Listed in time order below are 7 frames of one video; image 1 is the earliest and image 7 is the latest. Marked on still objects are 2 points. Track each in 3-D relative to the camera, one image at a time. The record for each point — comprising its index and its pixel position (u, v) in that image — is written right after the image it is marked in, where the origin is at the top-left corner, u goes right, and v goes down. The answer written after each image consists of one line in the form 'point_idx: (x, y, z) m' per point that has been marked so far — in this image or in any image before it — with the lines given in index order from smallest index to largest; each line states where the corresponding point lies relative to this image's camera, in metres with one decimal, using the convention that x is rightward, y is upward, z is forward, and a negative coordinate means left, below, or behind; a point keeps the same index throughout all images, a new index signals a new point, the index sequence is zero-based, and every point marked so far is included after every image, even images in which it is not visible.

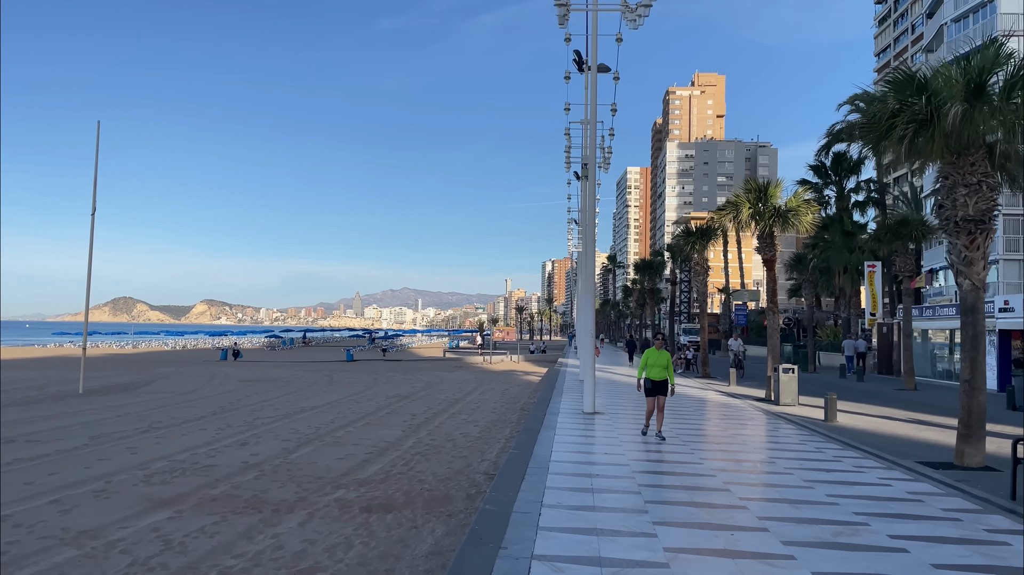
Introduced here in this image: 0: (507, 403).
0: (-0.1, -2.8, +19.0) m
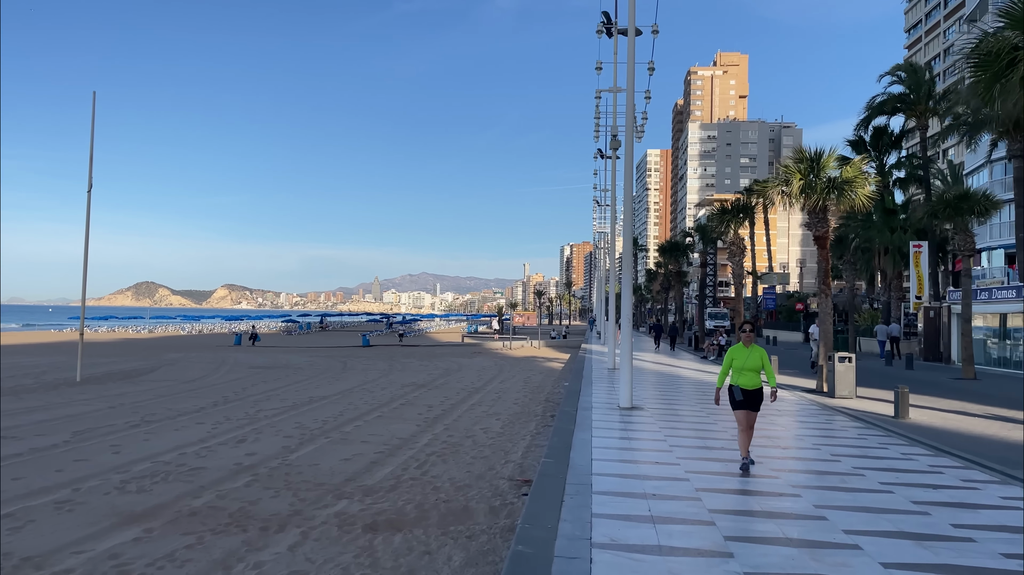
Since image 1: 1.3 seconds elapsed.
0: (+0.4, -2.3, +17.8) m
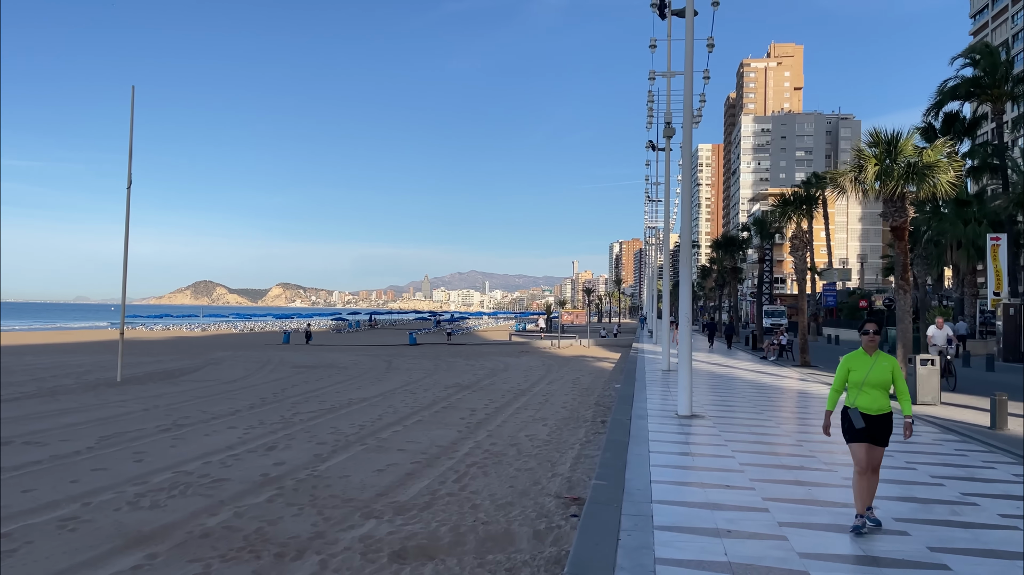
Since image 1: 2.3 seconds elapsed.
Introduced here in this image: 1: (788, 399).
0: (+1.5, -2.3, +16.9) m
1: (+5.7, -2.3, +16.6) m
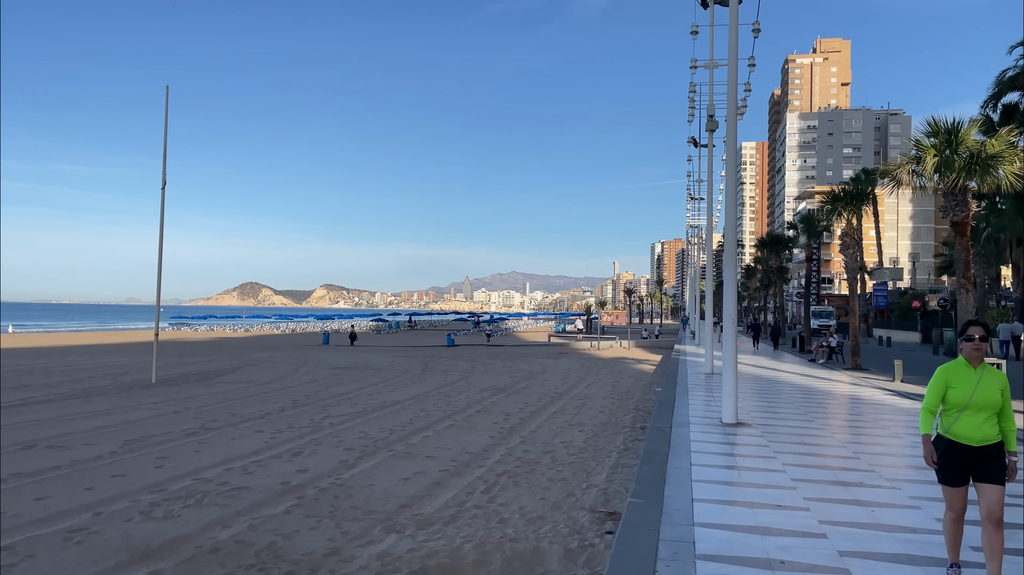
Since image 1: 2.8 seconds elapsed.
0: (+2.2, -2.3, +16.3) m
1: (+6.5, -2.3, +15.8) m
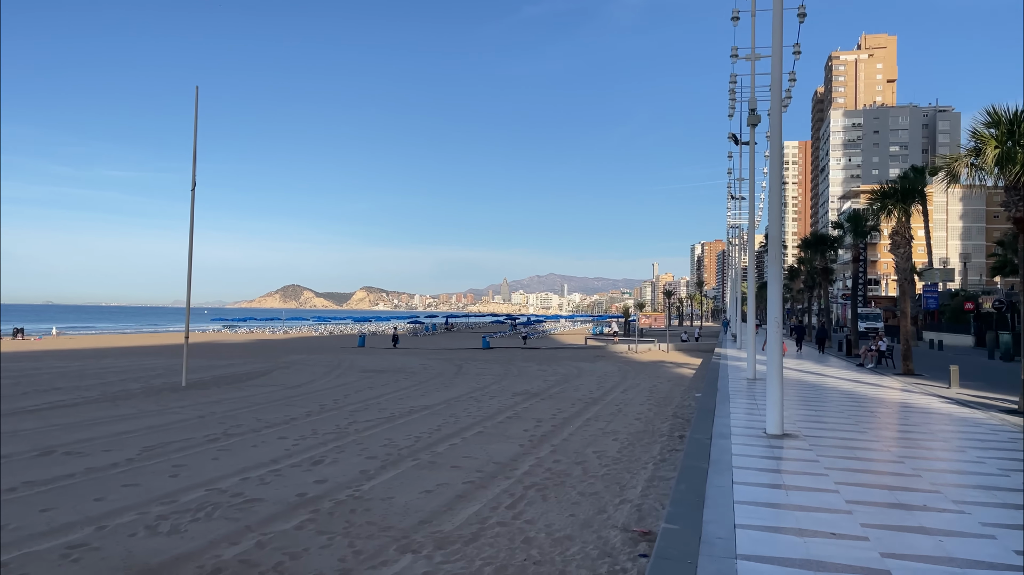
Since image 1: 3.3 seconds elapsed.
0: (+2.9, -2.3, +15.7) m
1: (+7.1, -2.3, +15.0) m
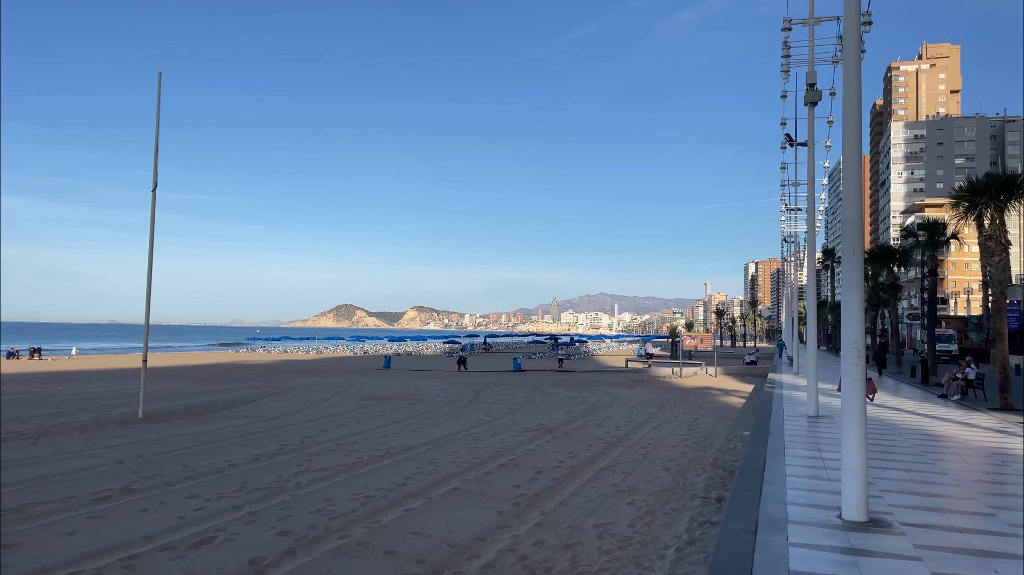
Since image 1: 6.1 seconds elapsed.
0: (+2.9, -2.6, +12.8) m
1: (+7.1, -2.6, +11.8) m
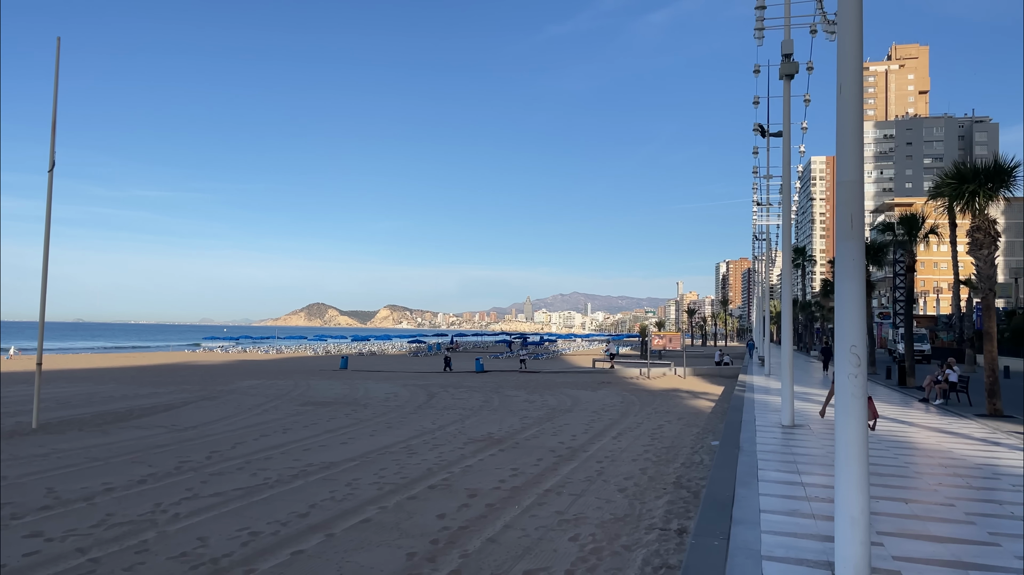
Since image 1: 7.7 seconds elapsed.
0: (+2.1, -2.5, +11.3) m
1: (+6.3, -2.5, +10.5) m
